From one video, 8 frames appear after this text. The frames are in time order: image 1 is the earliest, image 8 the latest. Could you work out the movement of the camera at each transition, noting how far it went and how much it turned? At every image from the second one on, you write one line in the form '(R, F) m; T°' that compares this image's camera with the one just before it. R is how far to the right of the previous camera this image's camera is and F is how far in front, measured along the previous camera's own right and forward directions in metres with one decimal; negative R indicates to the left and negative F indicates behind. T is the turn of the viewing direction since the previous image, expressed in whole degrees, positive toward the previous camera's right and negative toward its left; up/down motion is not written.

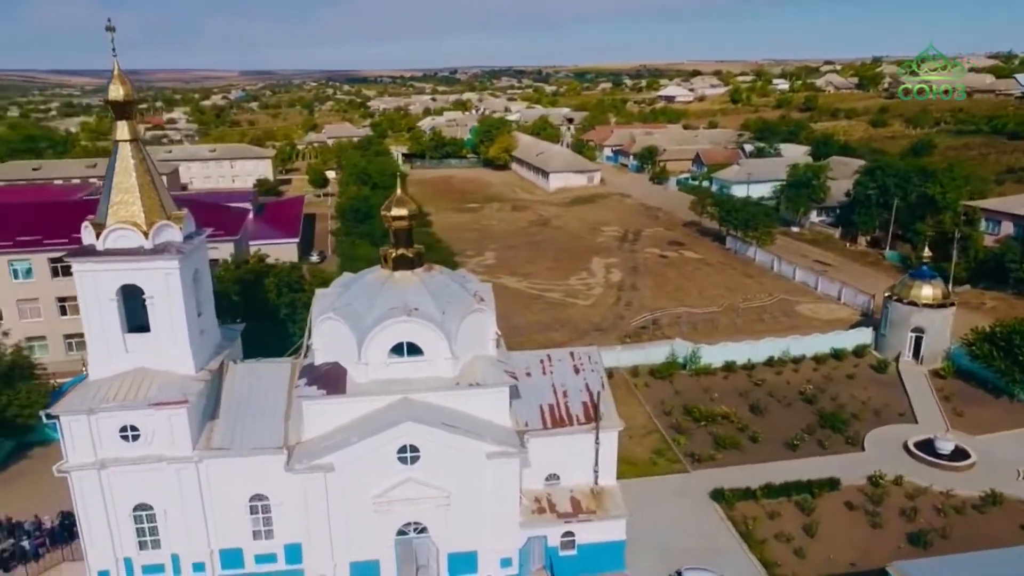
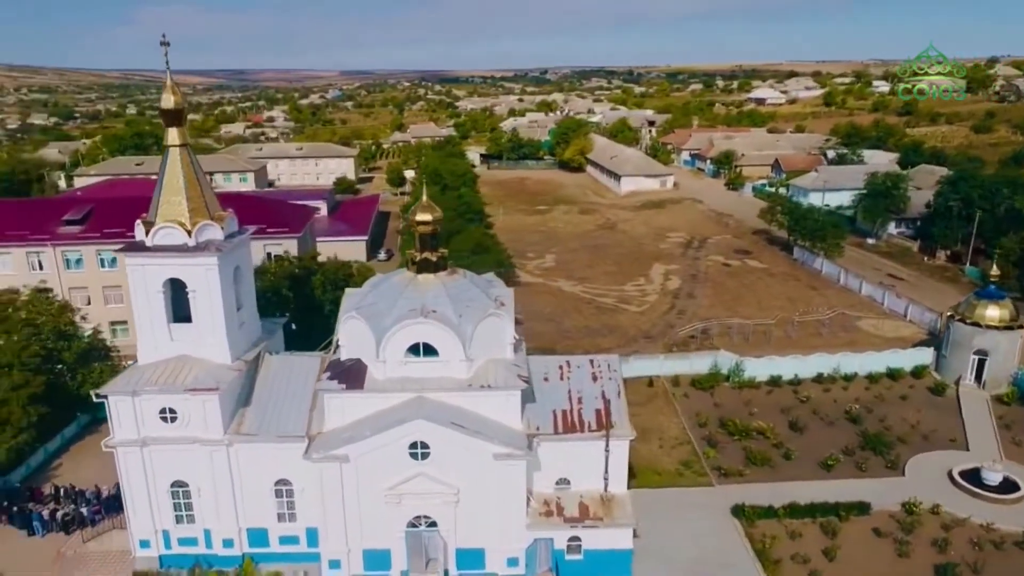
(+1.6, -0.3) m; -7°
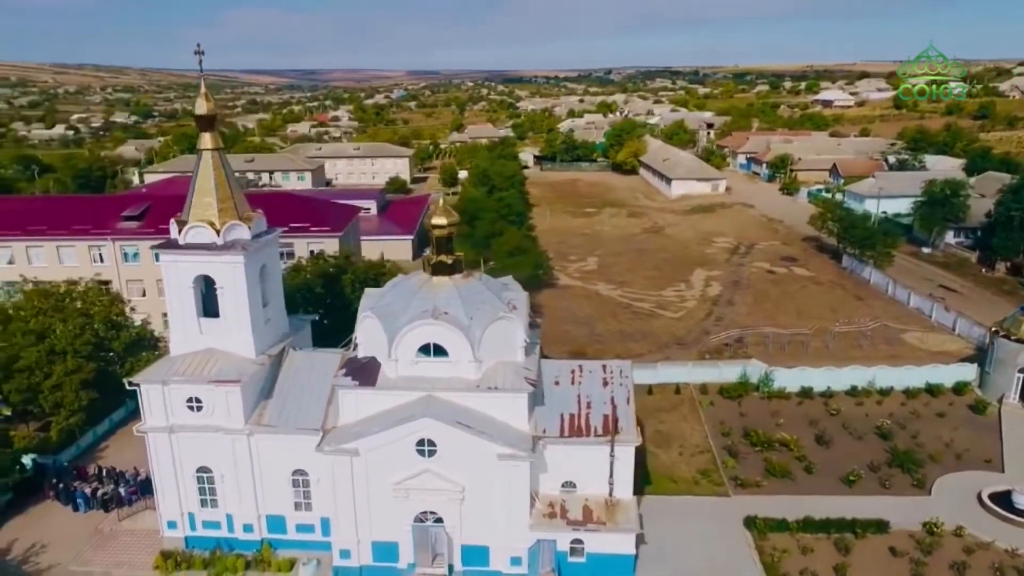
(+1.2, -0.3) m; -5°
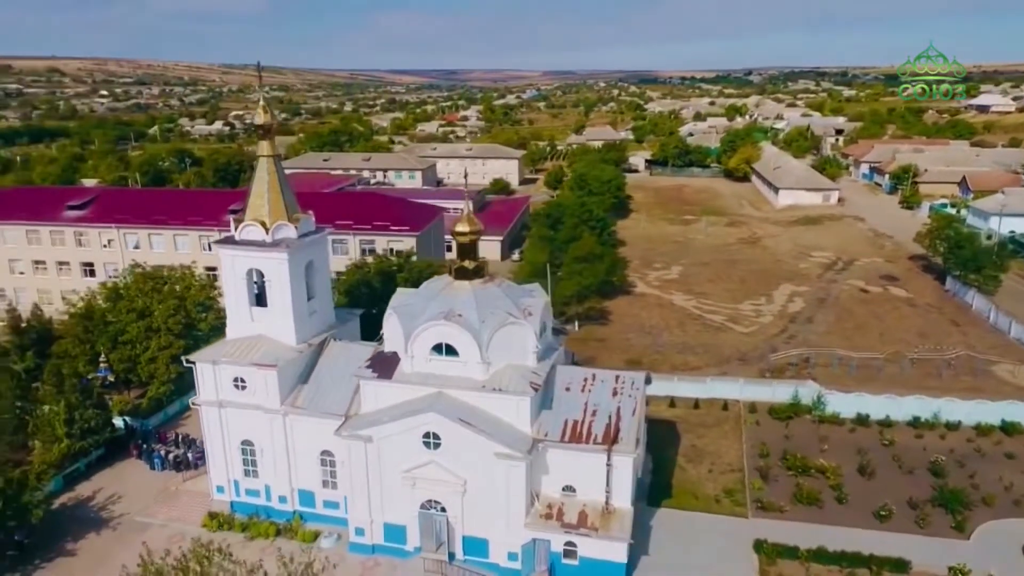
(+2.8, -0.5) m; -10°
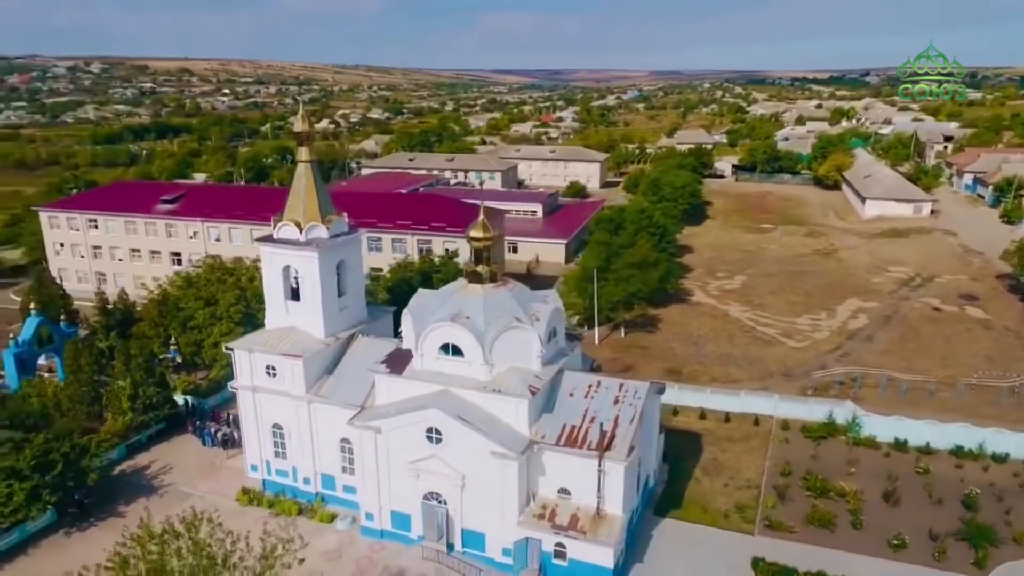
(+2.3, -0.5) m; -8°
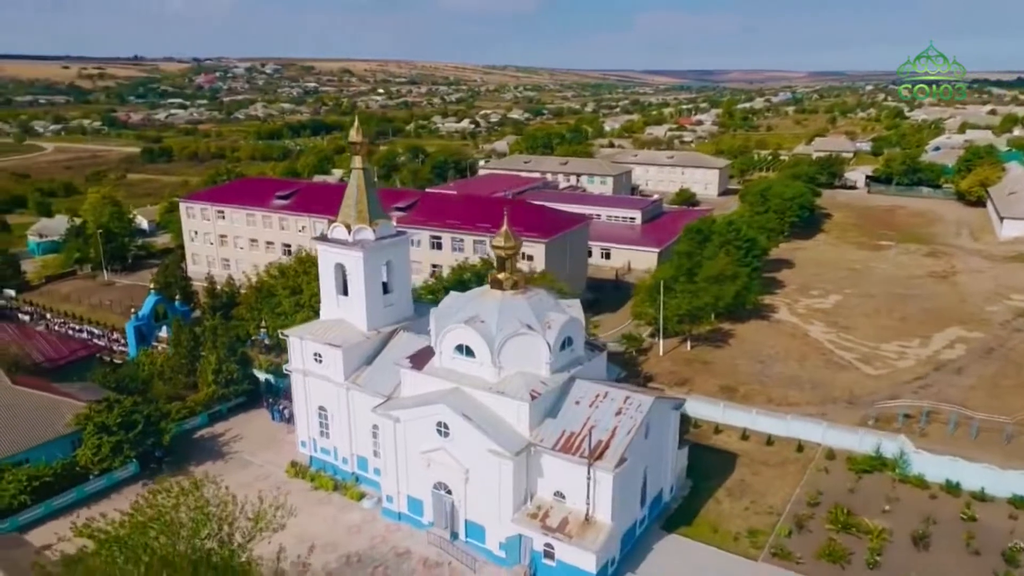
(+3.4, -0.6) m; -11°
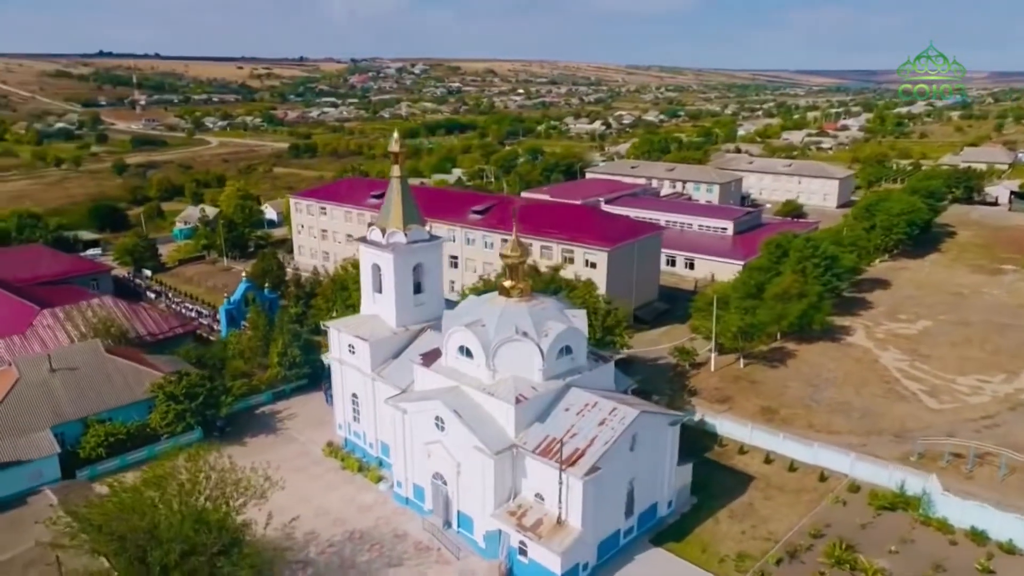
(+3.8, -0.7) m; -11°
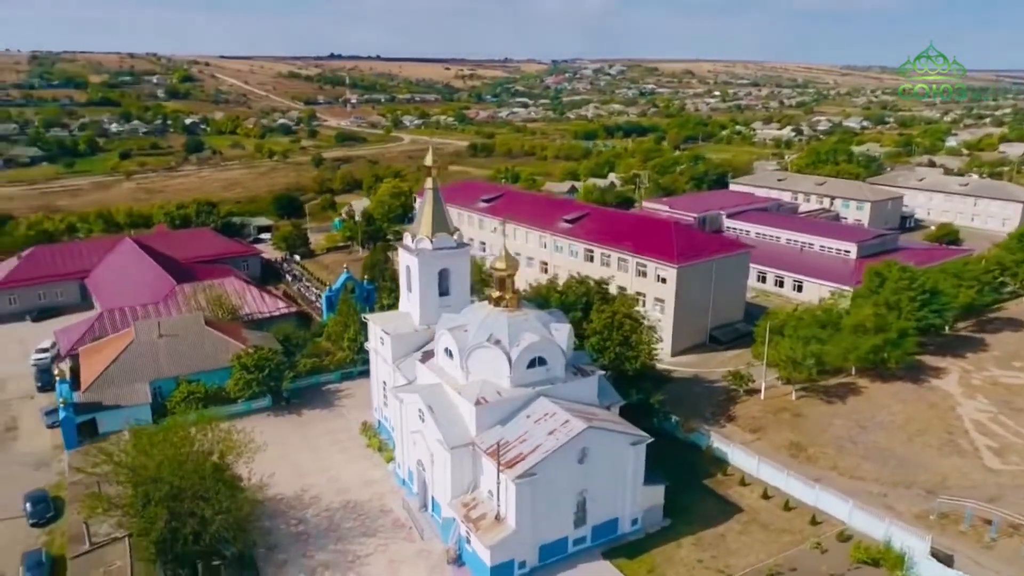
(+6.4, -0.7) m; -15°
